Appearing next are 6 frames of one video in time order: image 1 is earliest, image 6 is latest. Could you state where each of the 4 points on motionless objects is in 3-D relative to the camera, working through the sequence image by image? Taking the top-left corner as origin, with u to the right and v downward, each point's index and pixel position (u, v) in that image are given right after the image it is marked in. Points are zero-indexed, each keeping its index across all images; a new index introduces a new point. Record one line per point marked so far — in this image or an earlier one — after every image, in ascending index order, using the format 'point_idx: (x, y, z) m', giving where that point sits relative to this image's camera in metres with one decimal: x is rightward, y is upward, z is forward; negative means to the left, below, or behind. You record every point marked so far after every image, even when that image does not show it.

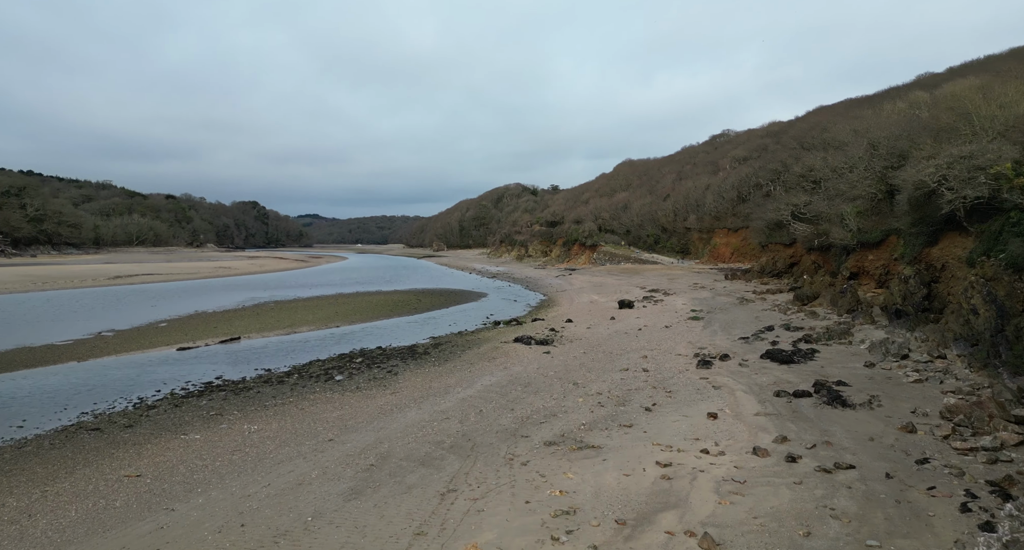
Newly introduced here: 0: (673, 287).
0: (+5.6, -0.5, +17.6) m
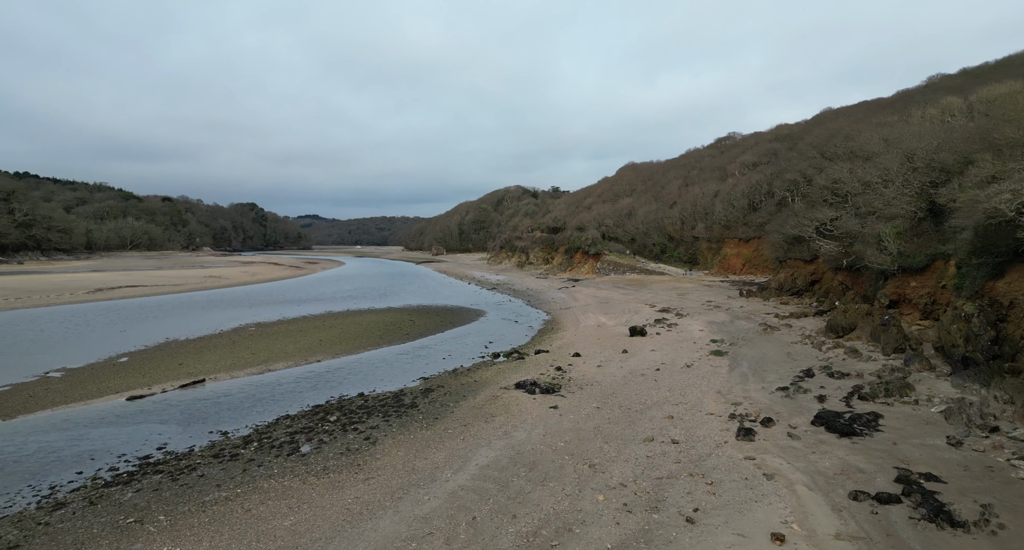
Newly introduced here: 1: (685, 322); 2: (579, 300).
0: (+5.7, -1.0, +16.5) m
1: (+4.5, -1.2, +13.0) m
2: (+2.6, -1.0, +19.2) m
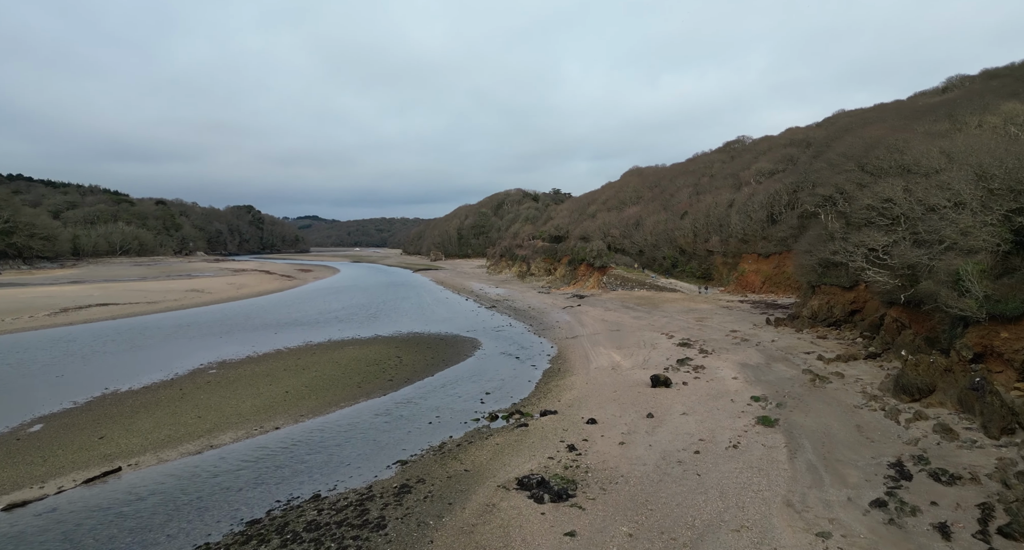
0: (+5.7, -1.8, +14.7) m
1: (+4.6, -2.0, +11.3) m
2: (+2.6, -1.7, +17.4) m
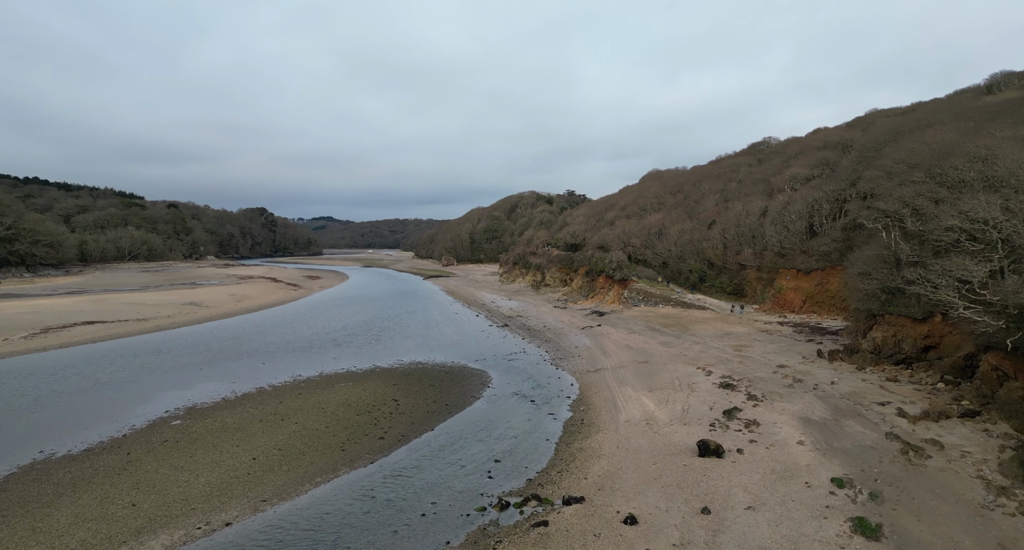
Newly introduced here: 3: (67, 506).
0: (+6.1, -2.5, +12.8) m
1: (+4.8, -2.7, +9.4) m
2: (+3.1, -2.4, +15.6) m
3: (-5.7, -2.9, +6.5) m
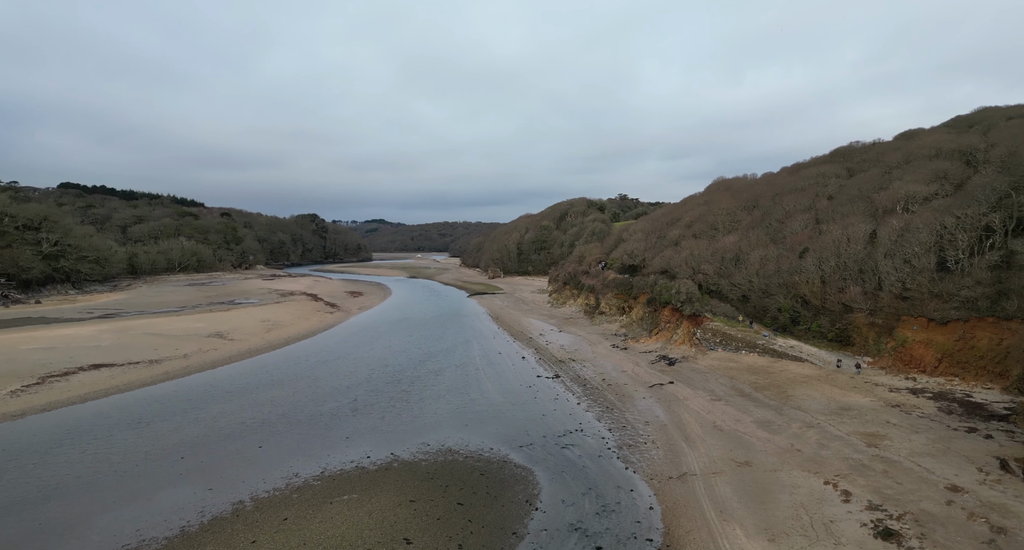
0: (+7.1, -4.0, +9.0) m
1: (+5.6, -4.2, +5.7) m
2: (+4.4, -3.9, +12.0) m
3: (-5.2, -4.3, +3.8) m
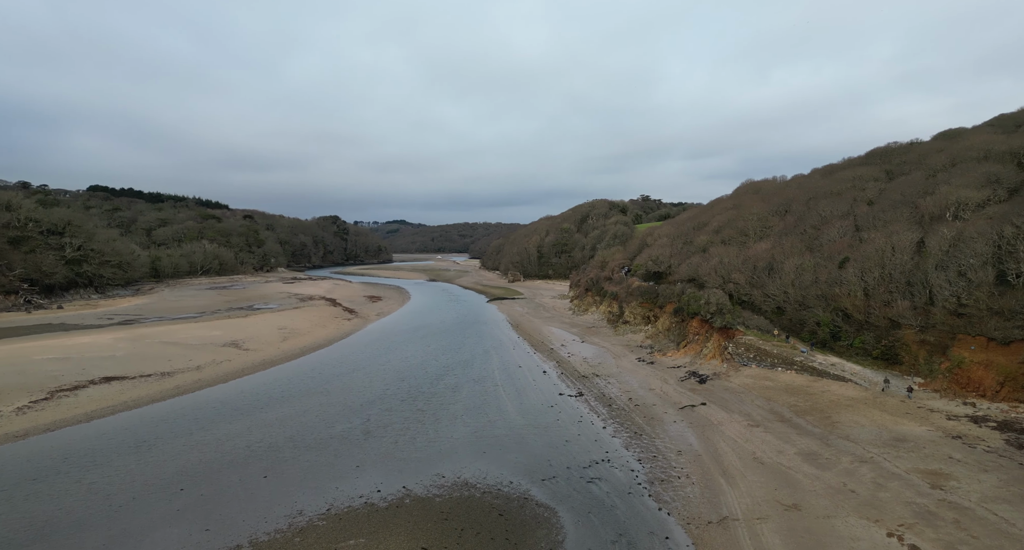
0: (+7.5, -4.5, +7.8) m
1: (+5.8, -4.6, +4.6) m
2: (+4.9, -4.4, +11.0) m
3: (-5.1, -4.6, +3.1) m
